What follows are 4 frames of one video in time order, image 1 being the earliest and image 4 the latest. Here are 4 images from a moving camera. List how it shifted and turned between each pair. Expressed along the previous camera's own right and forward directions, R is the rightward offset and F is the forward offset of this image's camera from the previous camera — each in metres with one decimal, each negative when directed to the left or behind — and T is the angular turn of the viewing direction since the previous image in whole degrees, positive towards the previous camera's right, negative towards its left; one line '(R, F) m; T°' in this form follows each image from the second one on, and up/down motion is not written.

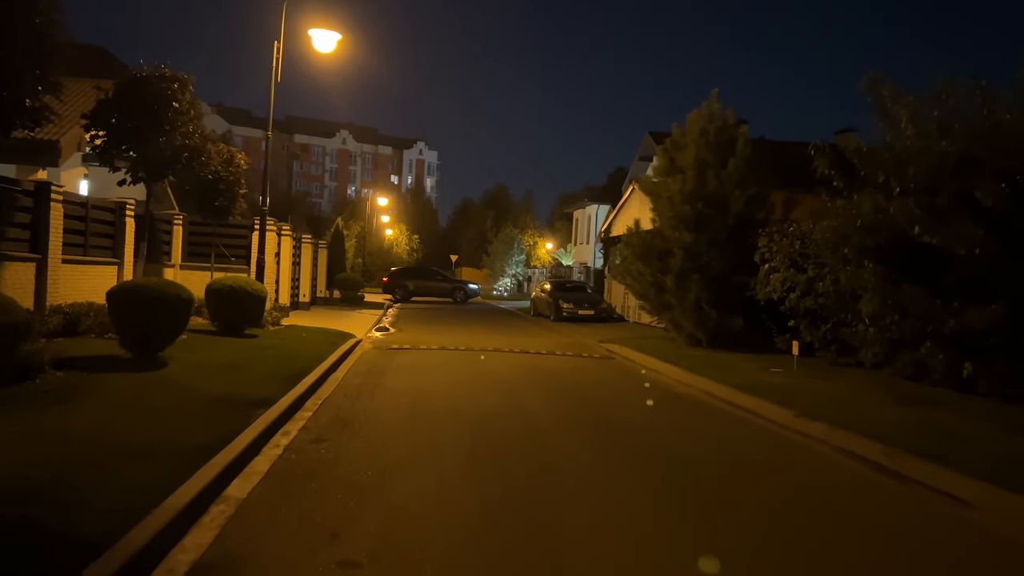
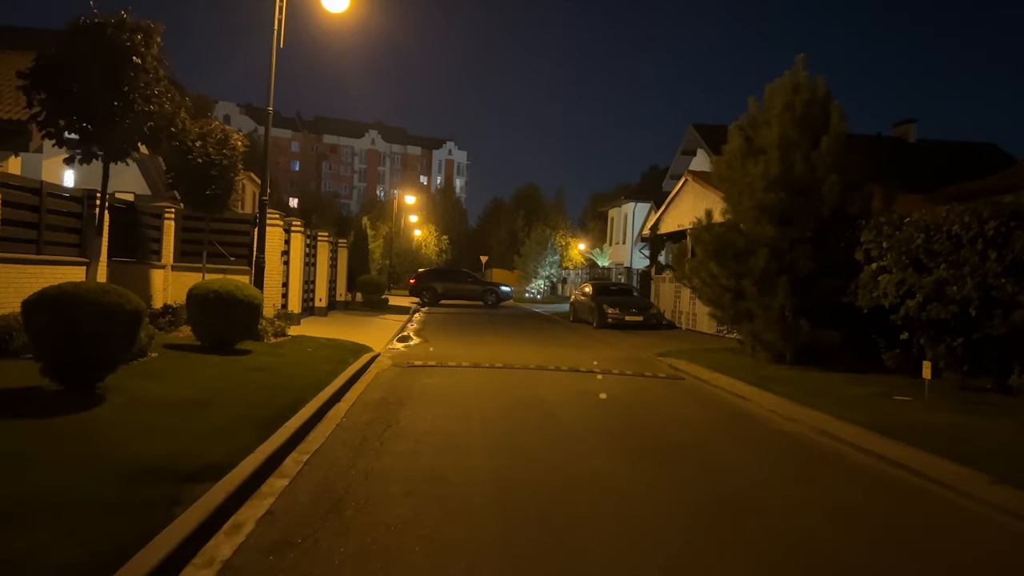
(-0.4, +3.2) m; -2°
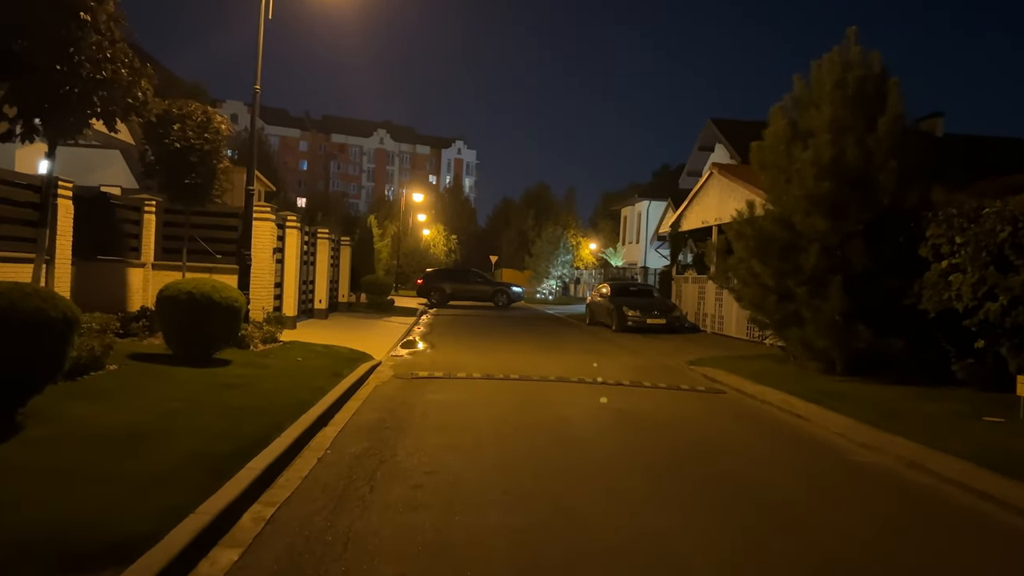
(-0.1, +1.8) m; -1°
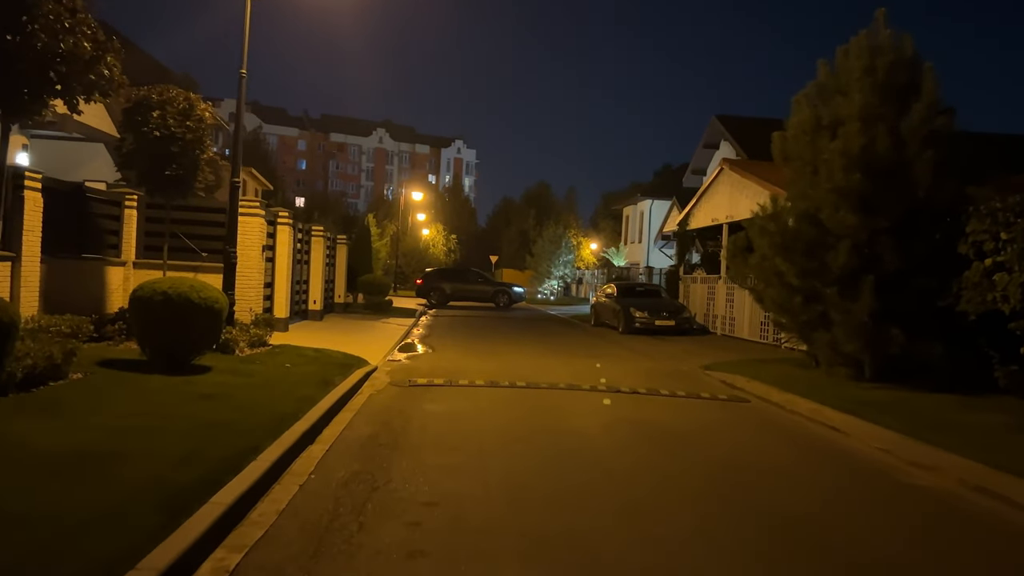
(-0.1, +1.0) m; 0°
